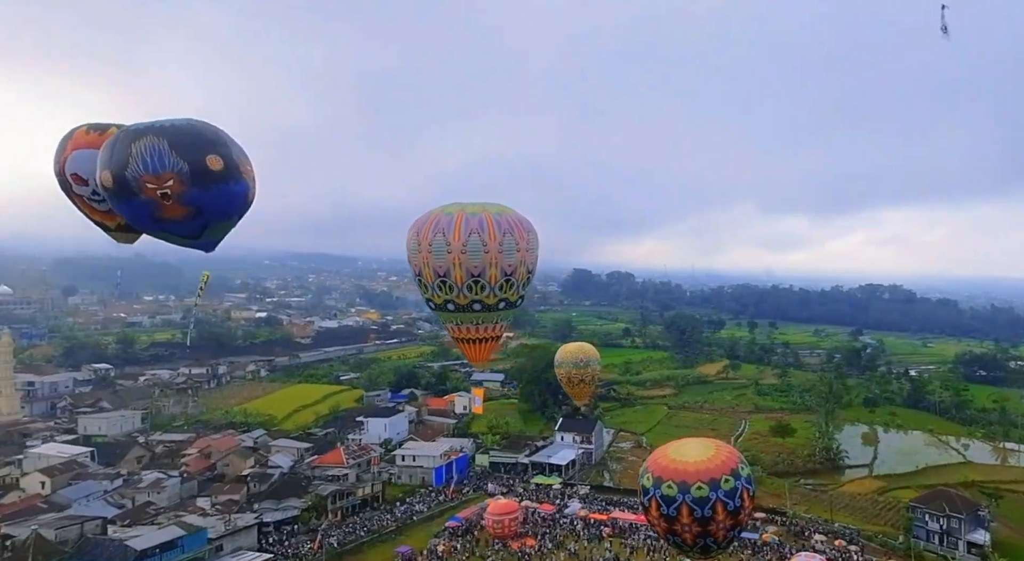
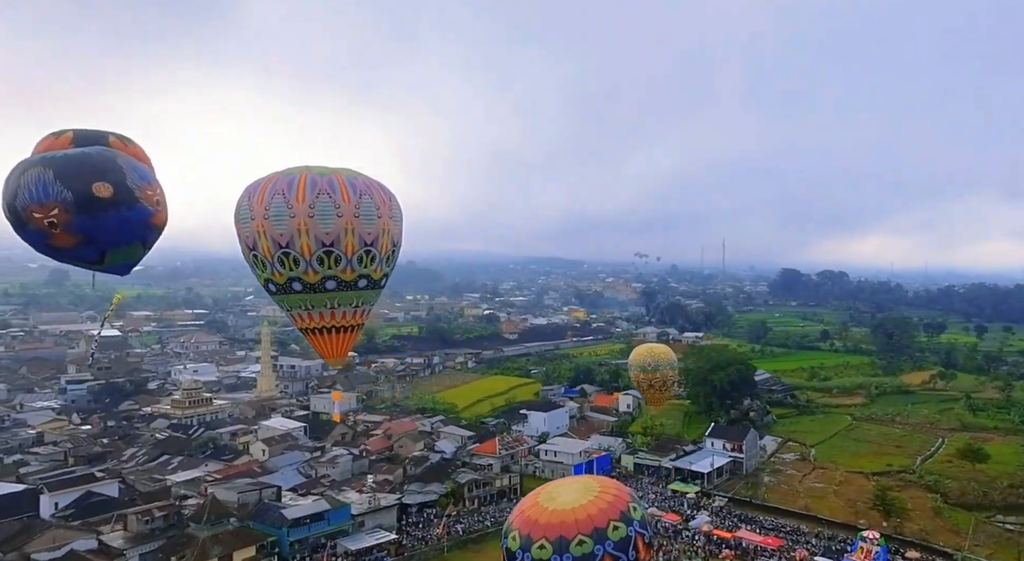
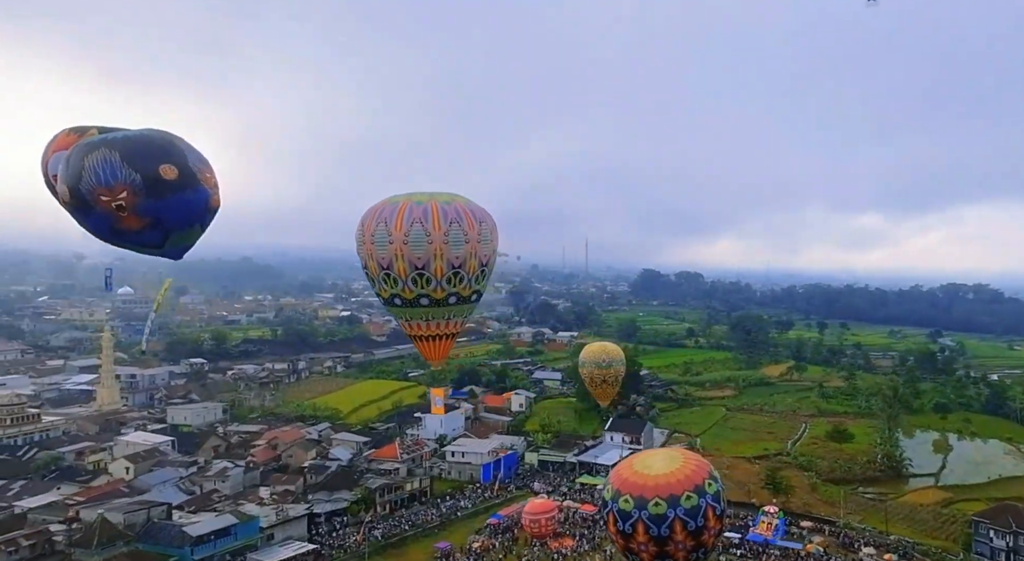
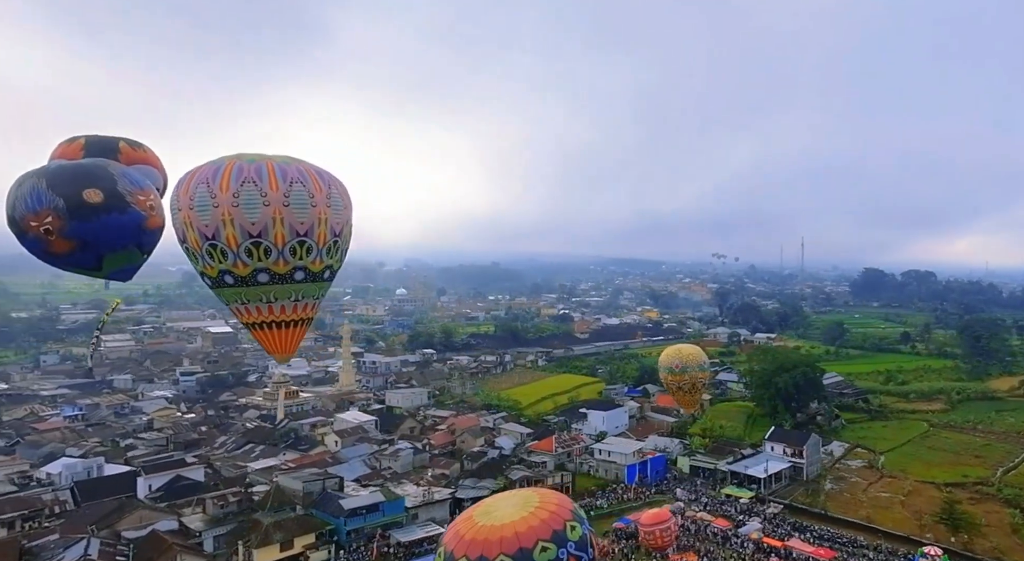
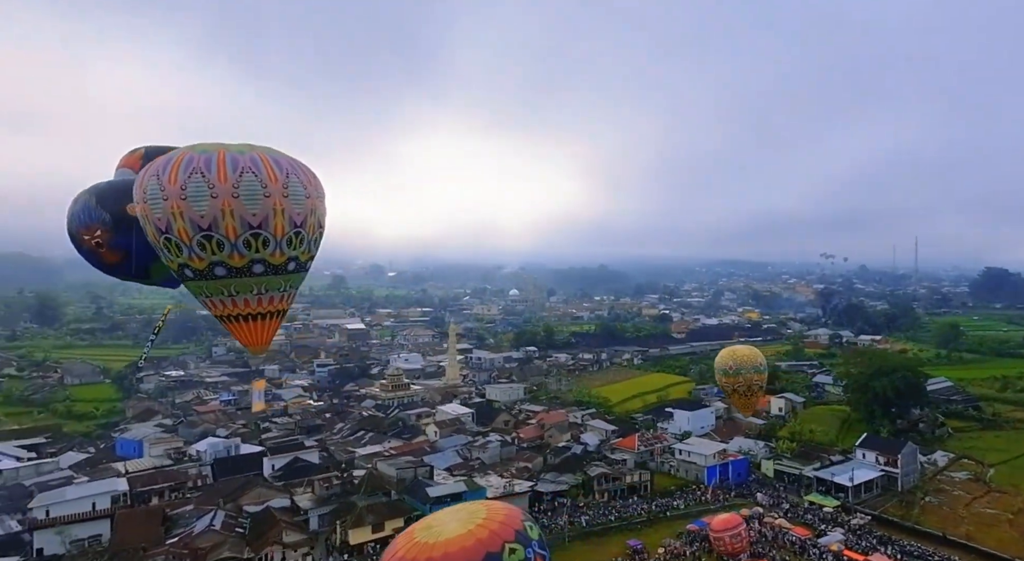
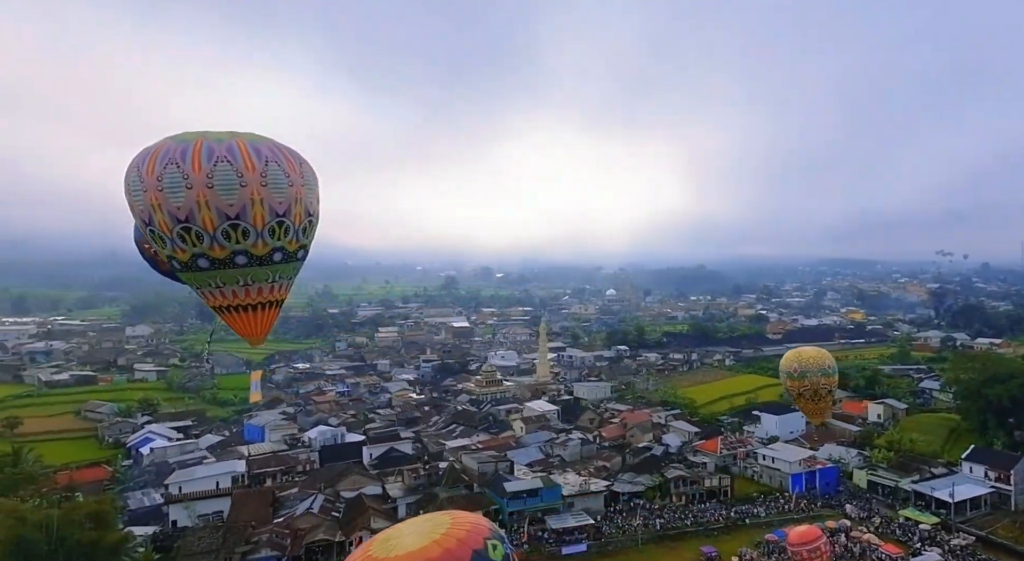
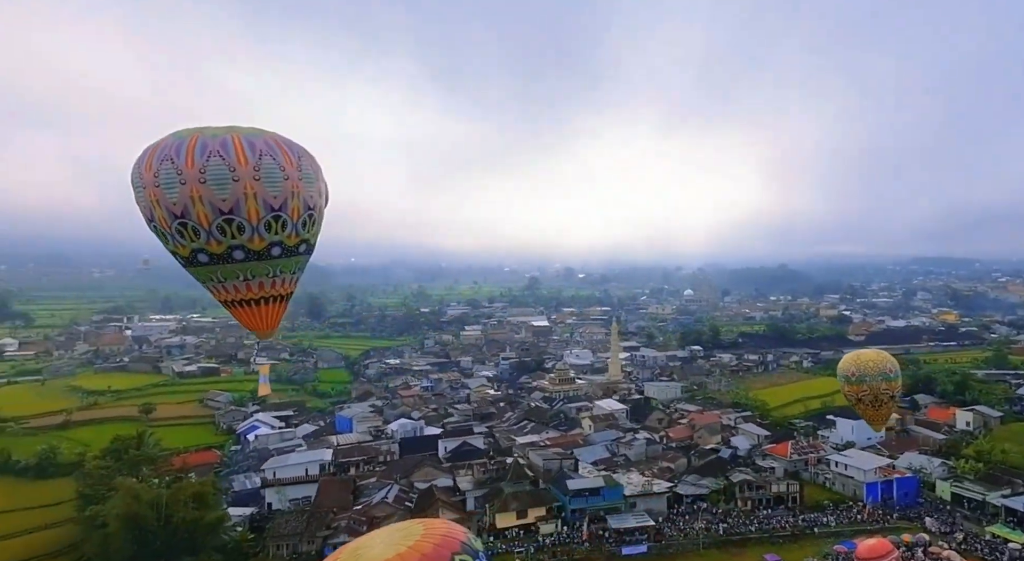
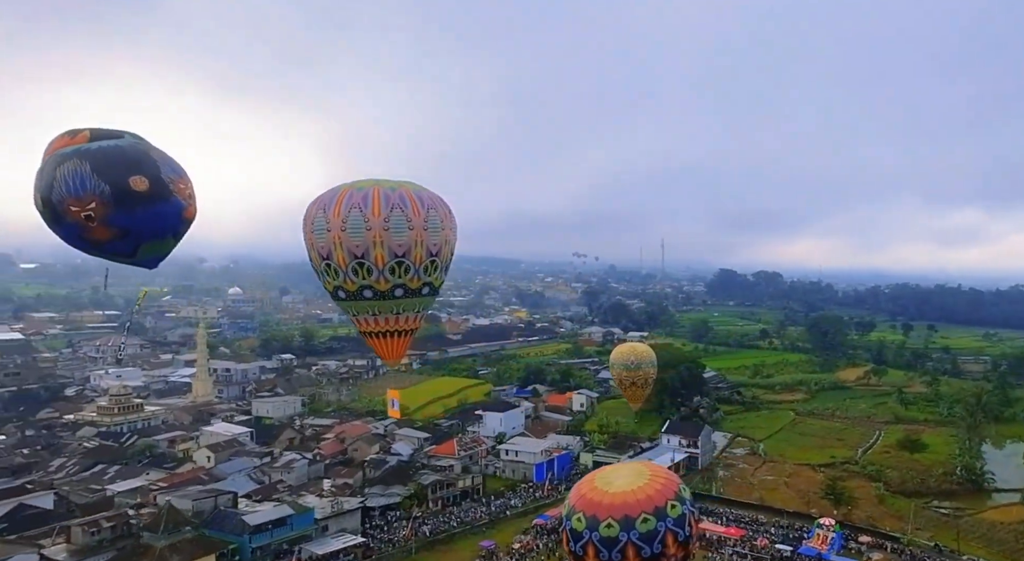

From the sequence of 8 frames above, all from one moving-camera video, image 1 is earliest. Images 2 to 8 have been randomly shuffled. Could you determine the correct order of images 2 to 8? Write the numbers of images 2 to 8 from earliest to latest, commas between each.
3, 8, 2, 4, 5, 6, 7
